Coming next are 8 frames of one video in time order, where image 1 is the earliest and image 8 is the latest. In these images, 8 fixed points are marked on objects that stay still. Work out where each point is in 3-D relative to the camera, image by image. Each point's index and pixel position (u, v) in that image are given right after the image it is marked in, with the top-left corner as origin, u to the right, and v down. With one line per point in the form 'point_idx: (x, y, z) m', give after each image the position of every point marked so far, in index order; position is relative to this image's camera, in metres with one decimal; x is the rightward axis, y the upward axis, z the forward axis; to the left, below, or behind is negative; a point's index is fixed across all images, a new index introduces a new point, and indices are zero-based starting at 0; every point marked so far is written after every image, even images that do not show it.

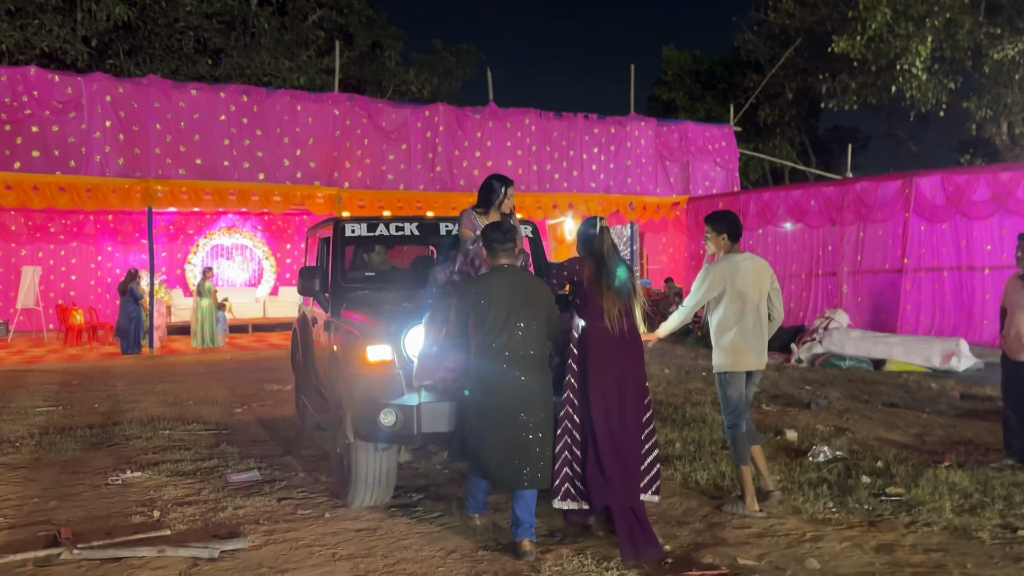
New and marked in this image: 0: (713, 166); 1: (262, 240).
0: (+4.4, +2.7, +18.4) m
1: (-5.9, +1.1, +19.9) m
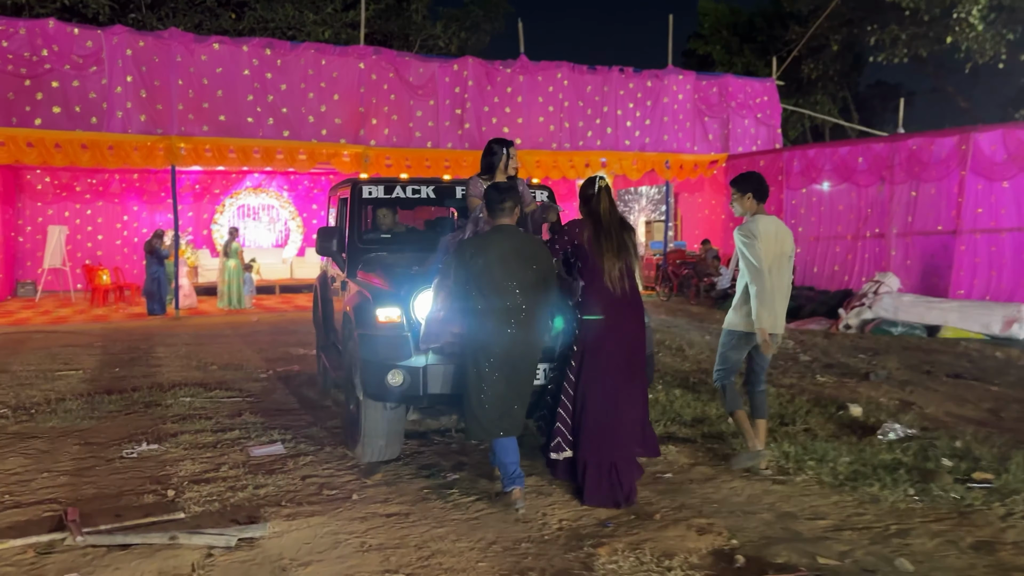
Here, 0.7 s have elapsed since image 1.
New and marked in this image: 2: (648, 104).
0: (+5.1, +3.5, +17.6) m
1: (-5.2, +2.0, +19.5) m
2: (+2.7, +3.7, +16.7) m
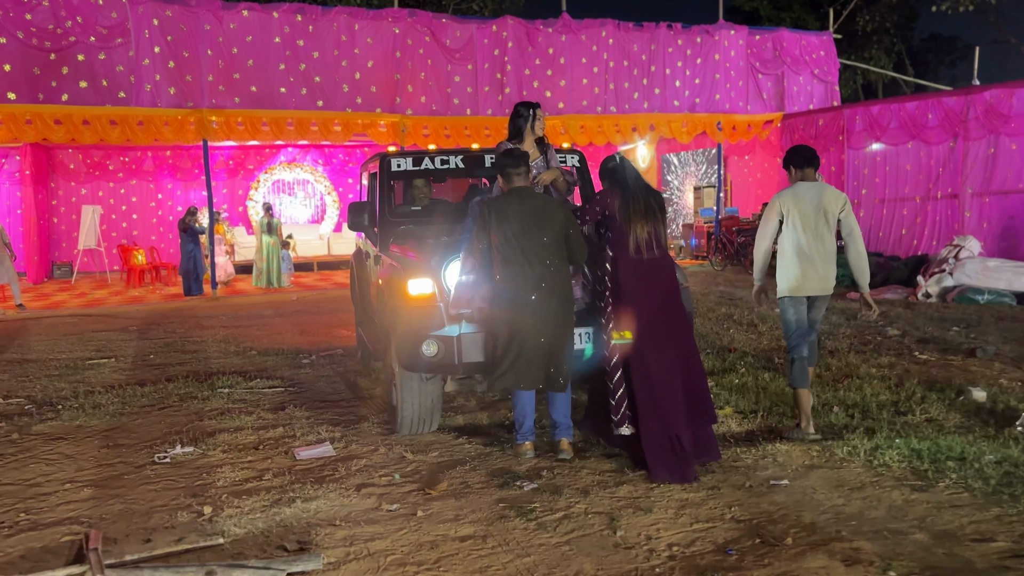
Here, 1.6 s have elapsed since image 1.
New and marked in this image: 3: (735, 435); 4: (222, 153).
0: (+5.9, +4.2, +16.6) m
1: (-4.3, +2.6, +19.0) m
2: (+3.5, +4.3, +15.8) m
3: (+1.2, -0.8, +4.5) m
4: (-6.3, +2.9, +18.2) m
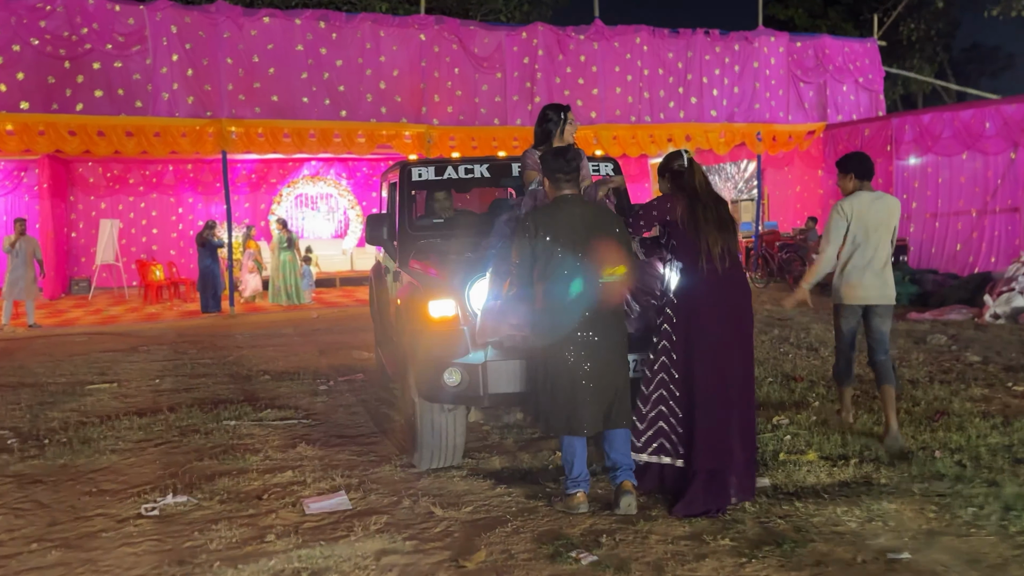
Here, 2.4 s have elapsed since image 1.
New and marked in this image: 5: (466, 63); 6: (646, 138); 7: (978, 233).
0: (+6.5, +3.8, +15.8) m
1: (-3.7, +2.2, +18.4) m
2: (+4.1, +3.9, +15.1) m
3: (+1.4, -0.9, +3.8) m
4: (-5.7, +2.6, +17.8) m
5: (-0.8, +3.7, +13.6) m
6: (+2.3, +2.6, +14.5) m
7: (+7.5, +0.9, +13.4) m
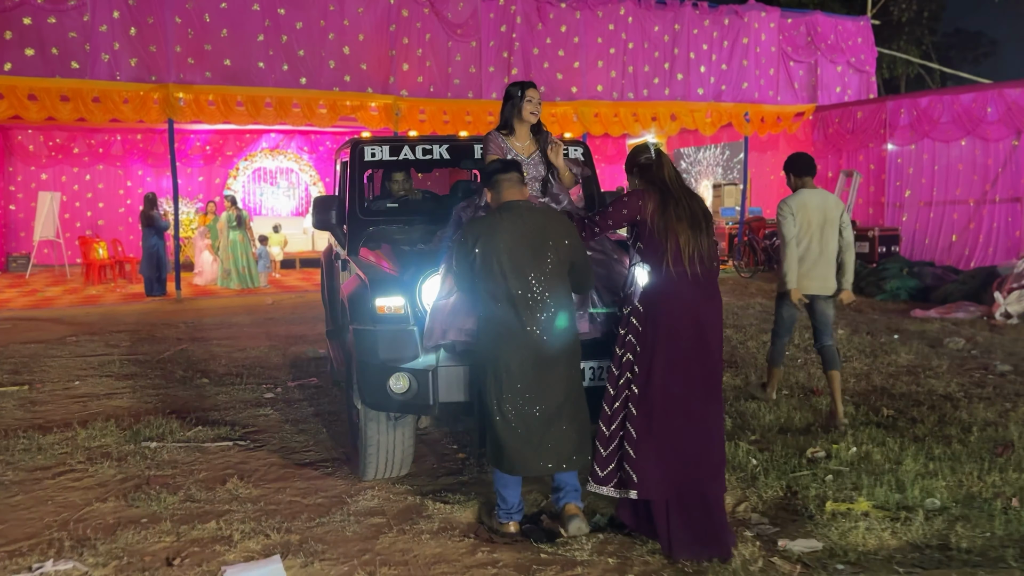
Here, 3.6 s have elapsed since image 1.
0: (+6.0, +4.0, +15.1) m
1: (-4.2, +2.6, +17.3) m
2: (+3.6, +4.1, +14.2) m
3: (+1.4, -1.0, +3.0) m
4: (-6.3, +3.0, +16.6) m
5: (-1.1, +3.9, +12.6) m
6: (+1.9, +2.8, +13.6) m
7: (+7.1, +1.0, +12.8) m
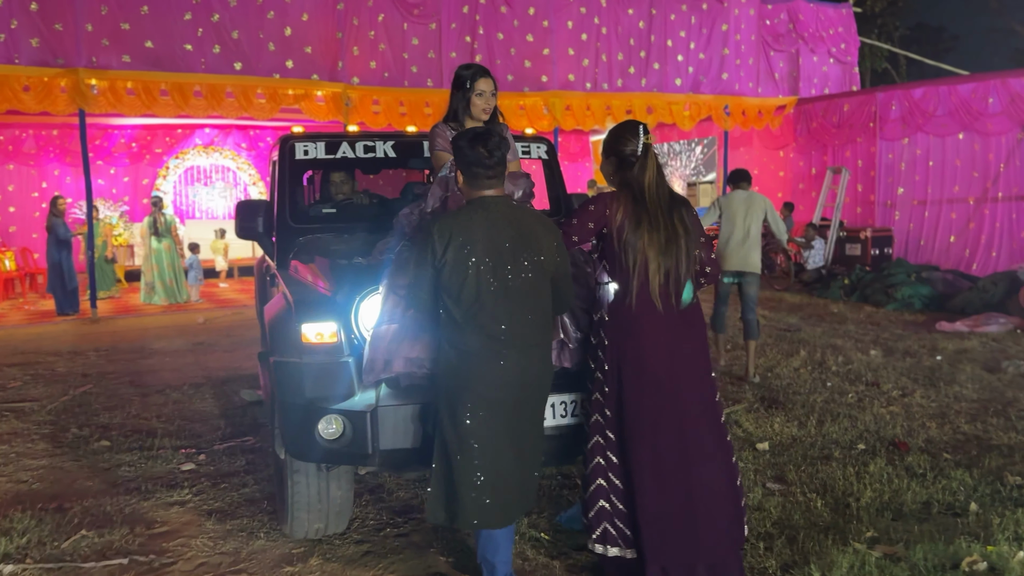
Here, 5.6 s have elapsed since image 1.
0: (+5.4, +3.9, +14.2) m
1: (-5.0, +2.4, +15.7) m
2: (+3.0, +4.0, +13.1) m
3: (+1.6, -1.1, +1.8) m
4: (-7.0, +2.8, +14.8) m
5: (-1.6, +3.7, +11.2) m
6: (+1.4, +2.7, +12.4) m
7: (+6.6, +0.9, +11.9) m
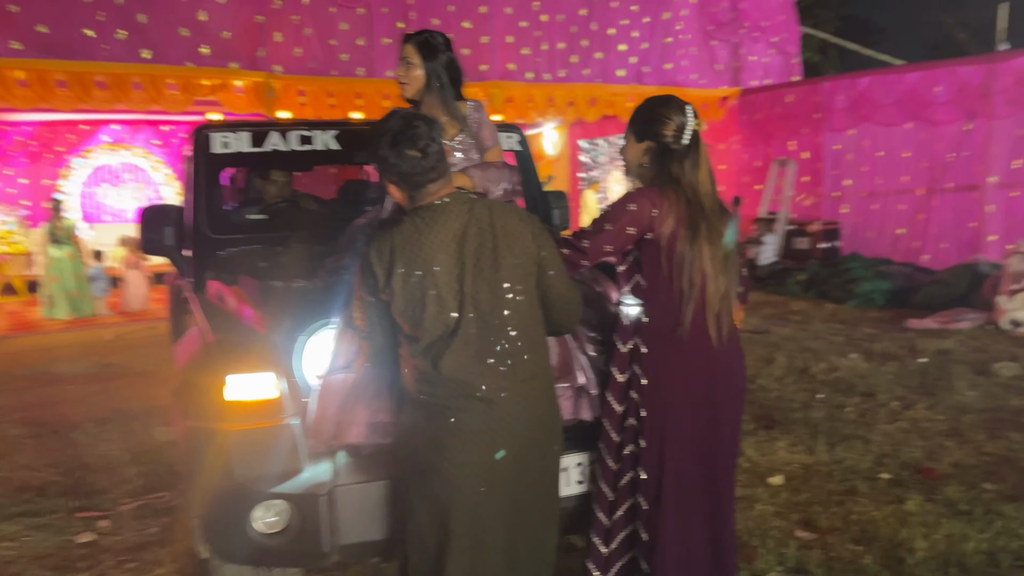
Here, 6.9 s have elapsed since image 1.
0: (+4.3, +4.0, +13.9) m
1: (-6.1, +2.3, +14.6) m
2: (+2.0, +4.1, +12.7) m
3: (+1.7, -1.2, +1.2) m
4: (-8.1, +2.6, +13.5) m
5: (-2.4, +3.6, +10.3) m
6: (+0.5, +2.7, +11.8) m
7: (+5.8, +1.0, +11.8) m
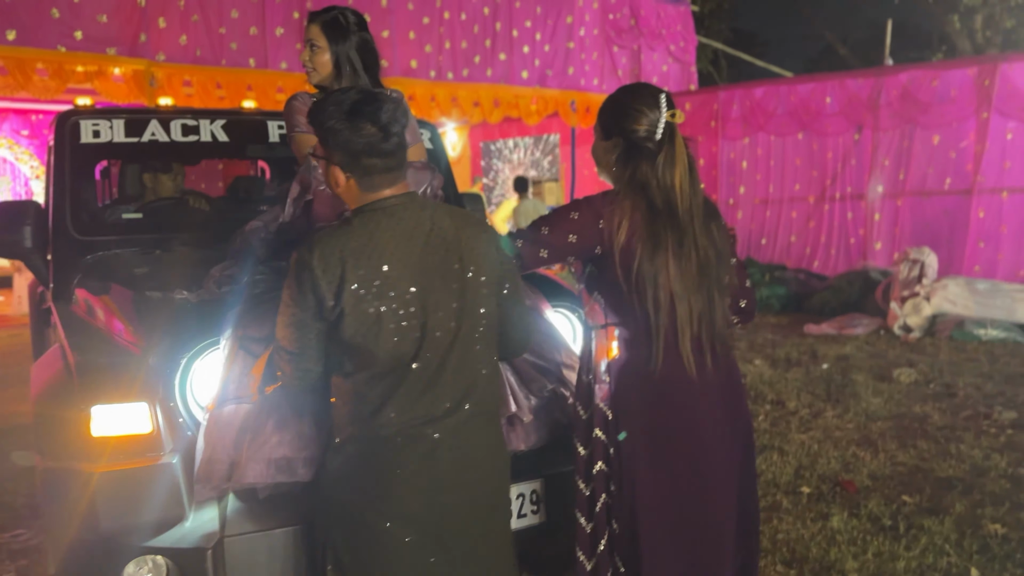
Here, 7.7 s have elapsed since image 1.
0: (+2.7, +3.9, +14.0) m
1: (-7.8, +2.2, +13.4) m
2: (+0.6, +4.0, +12.6) m
3: (+1.6, -1.2, +1.2) m
4: (-9.6, +2.5, +12.1) m
5: (-3.6, +3.6, +9.7) m
6: (-0.9, +2.6, +11.5) m
7: (+4.4, +1.0, +12.1) m
